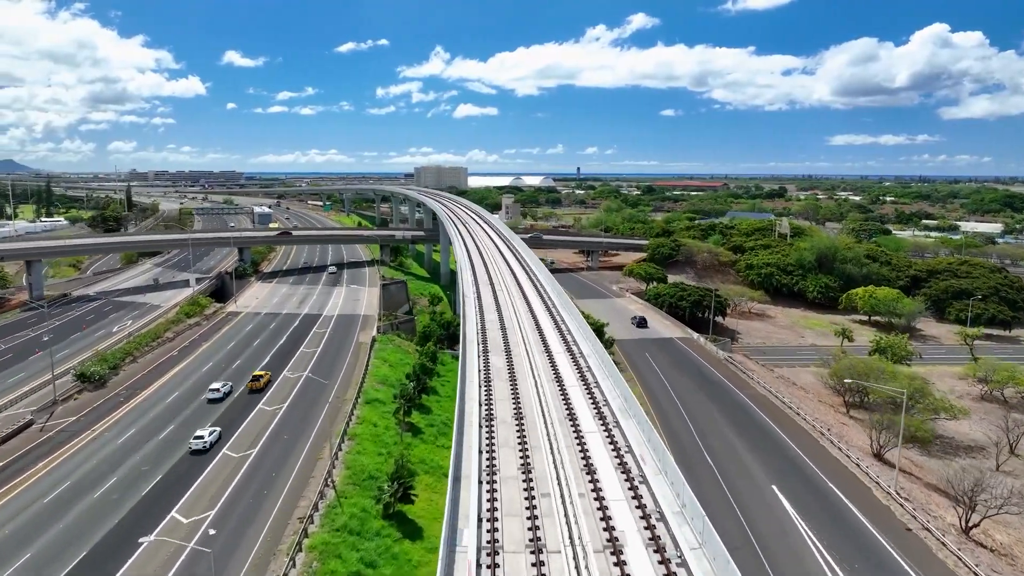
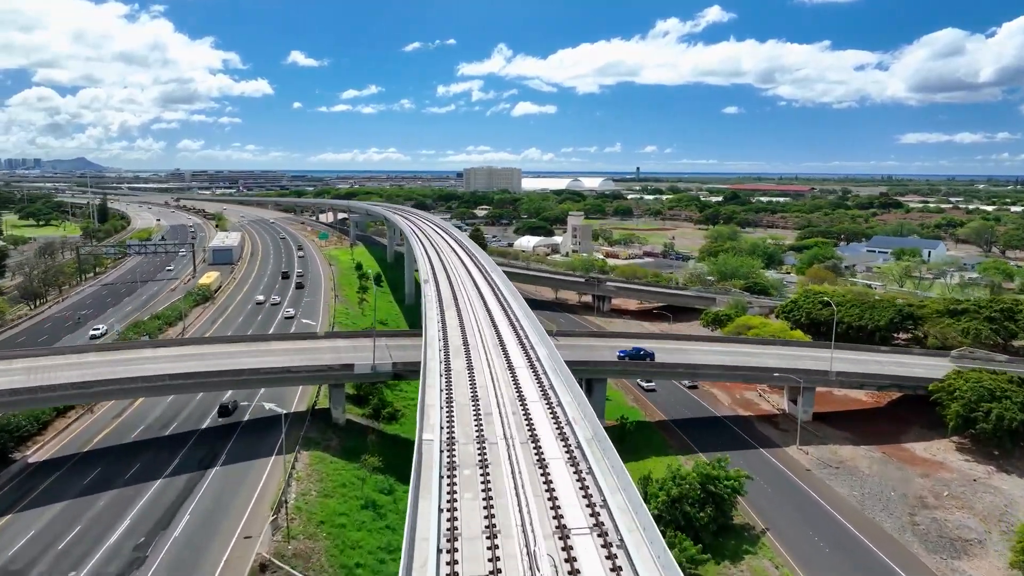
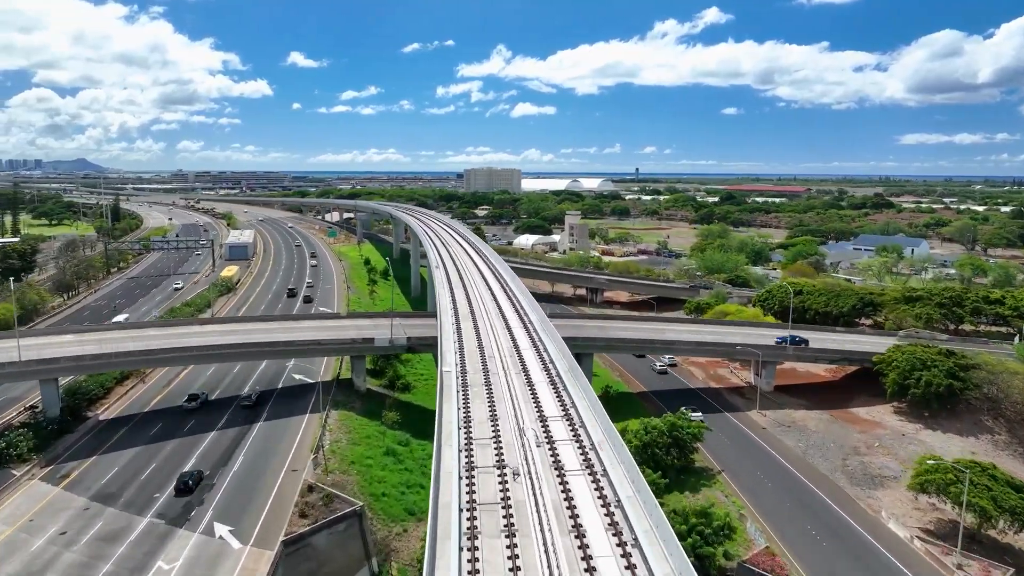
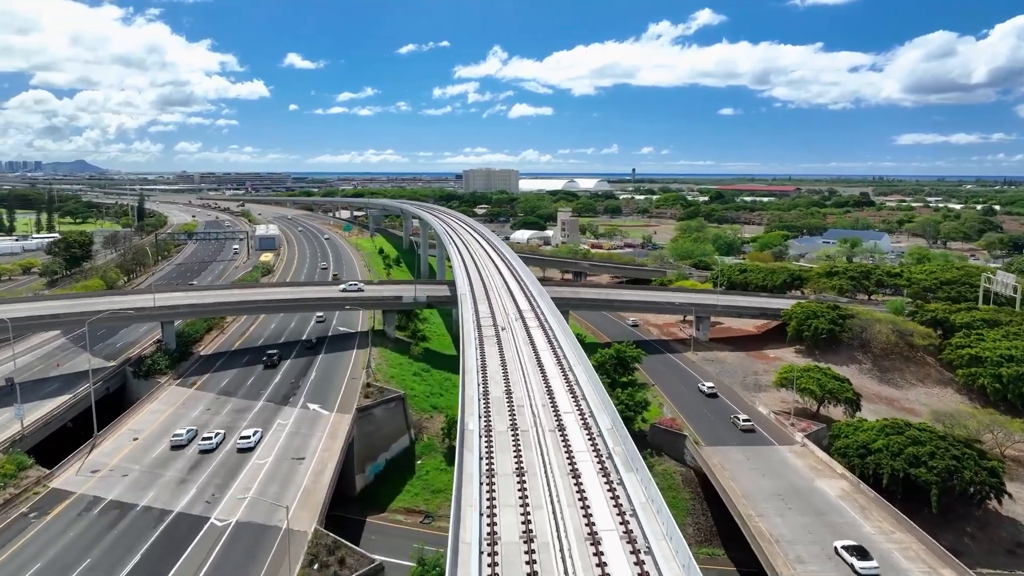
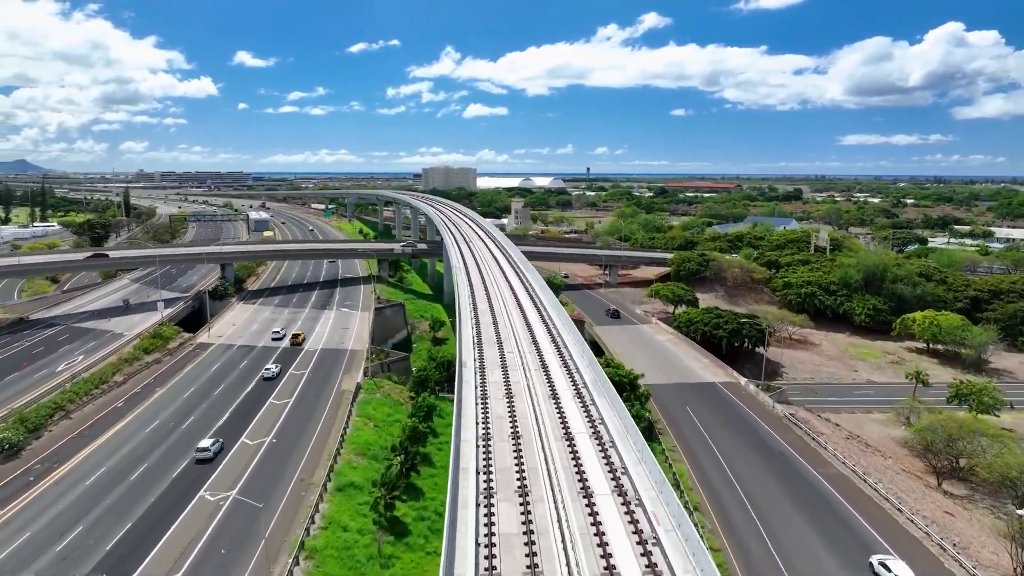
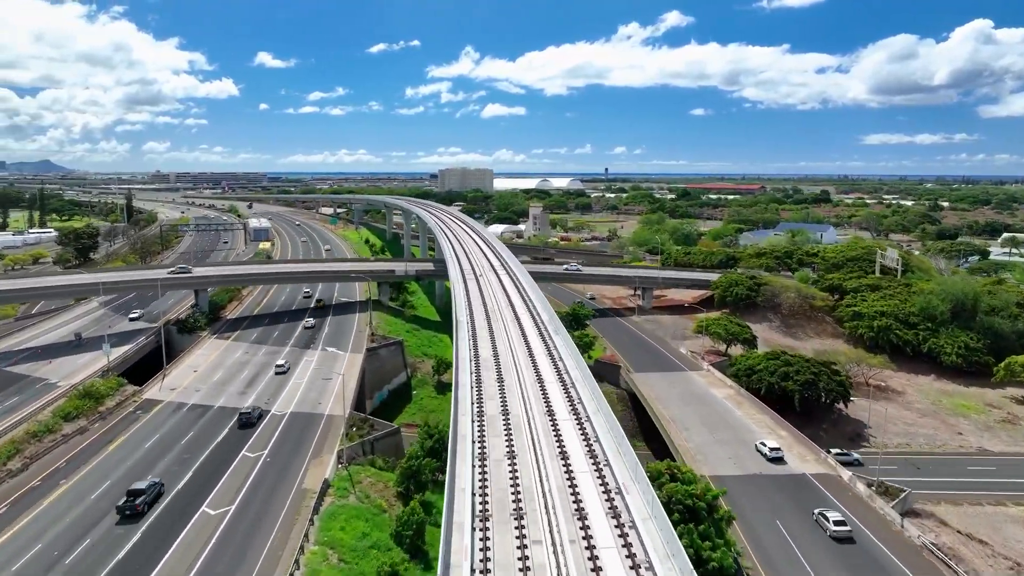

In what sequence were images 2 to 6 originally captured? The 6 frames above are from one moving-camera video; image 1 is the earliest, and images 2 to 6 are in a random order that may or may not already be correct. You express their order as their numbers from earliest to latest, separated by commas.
5, 6, 4, 3, 2
